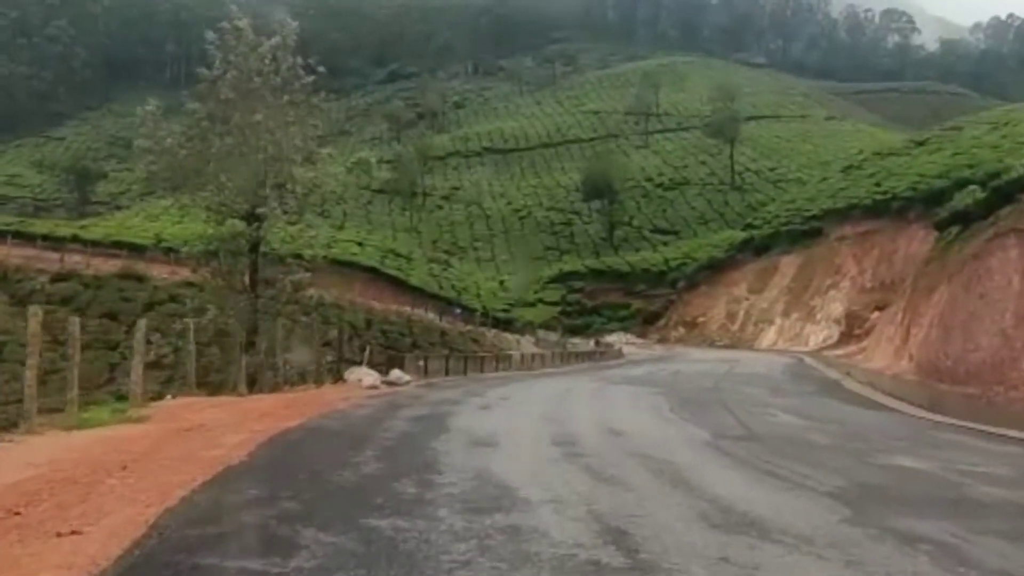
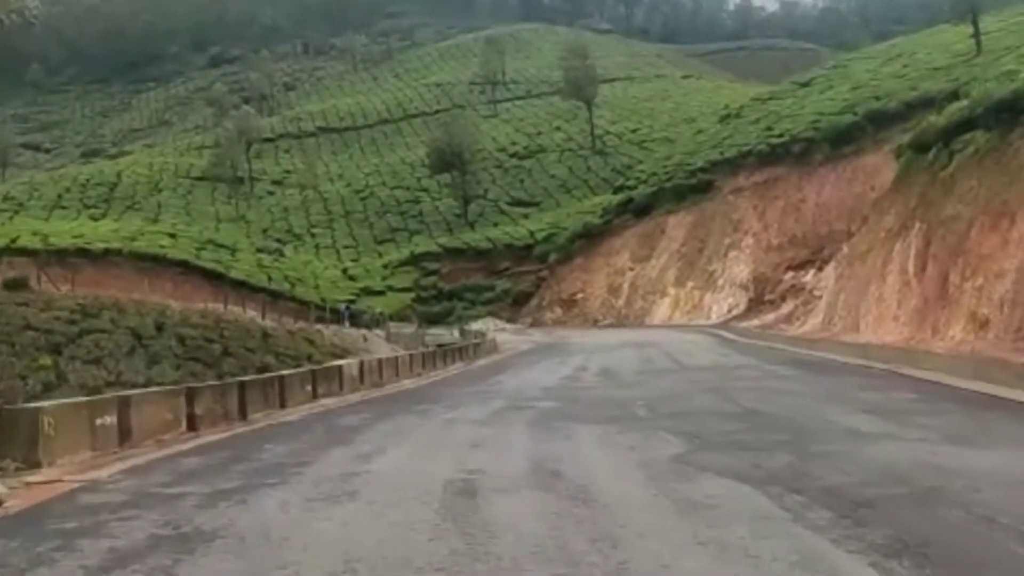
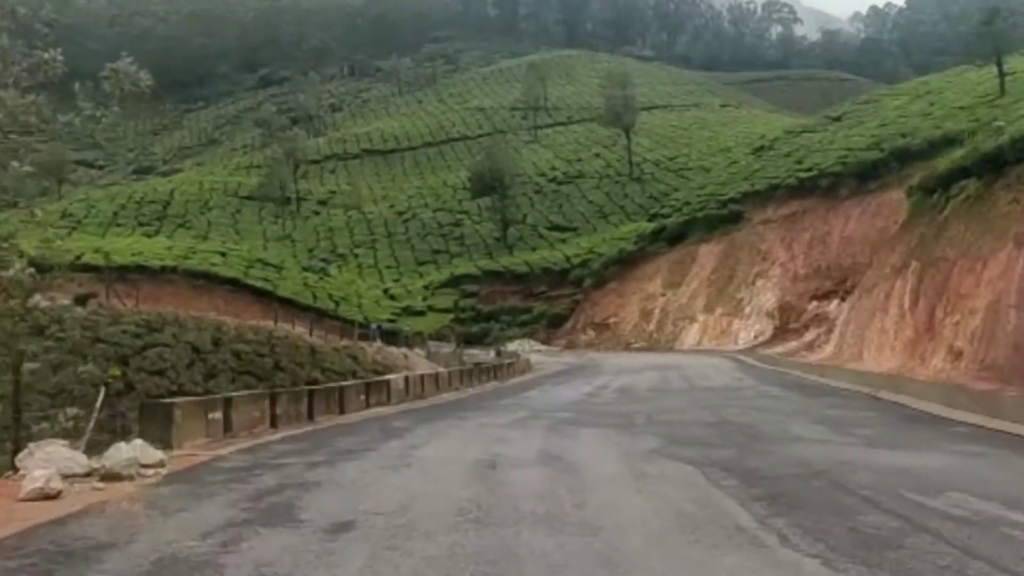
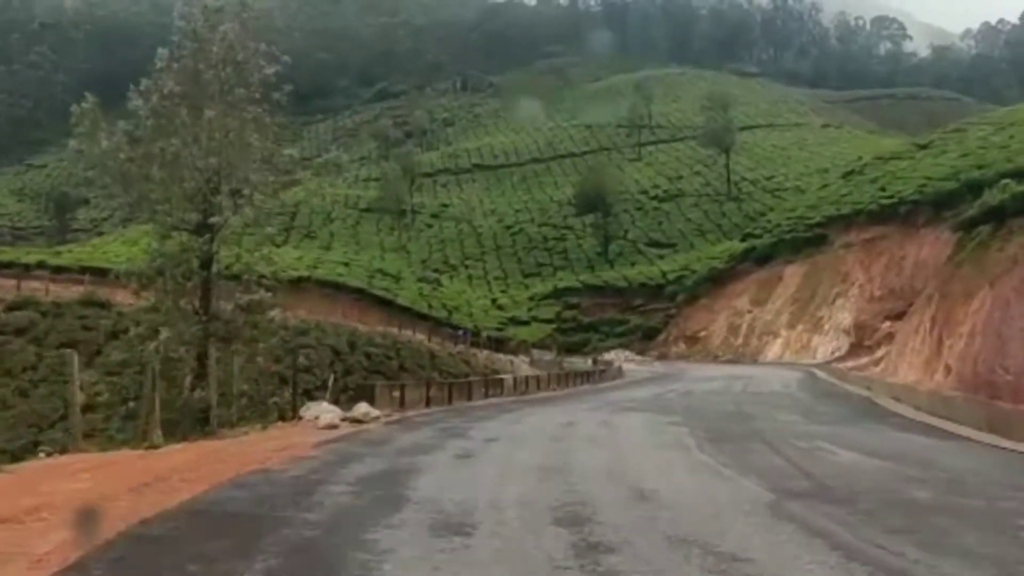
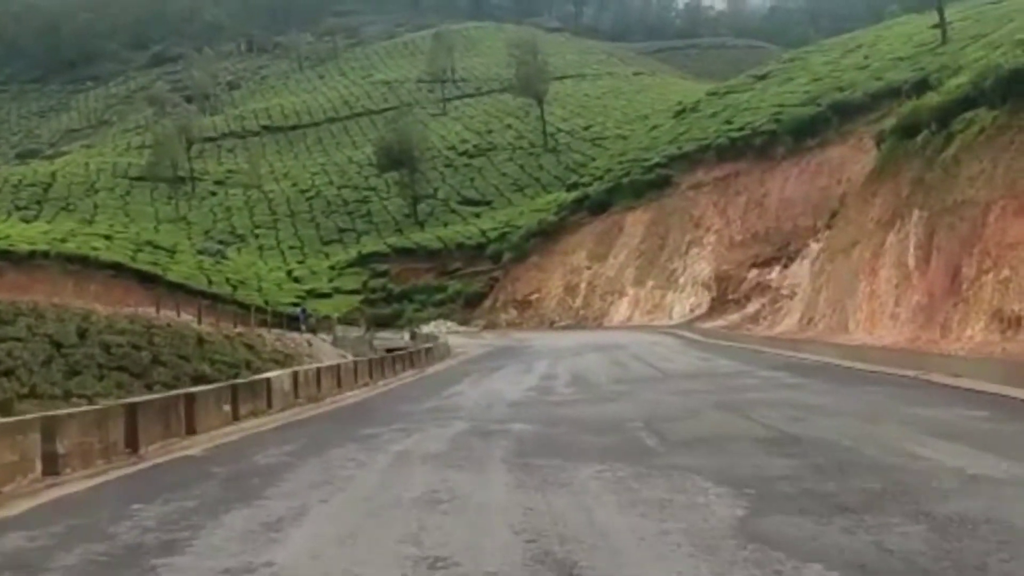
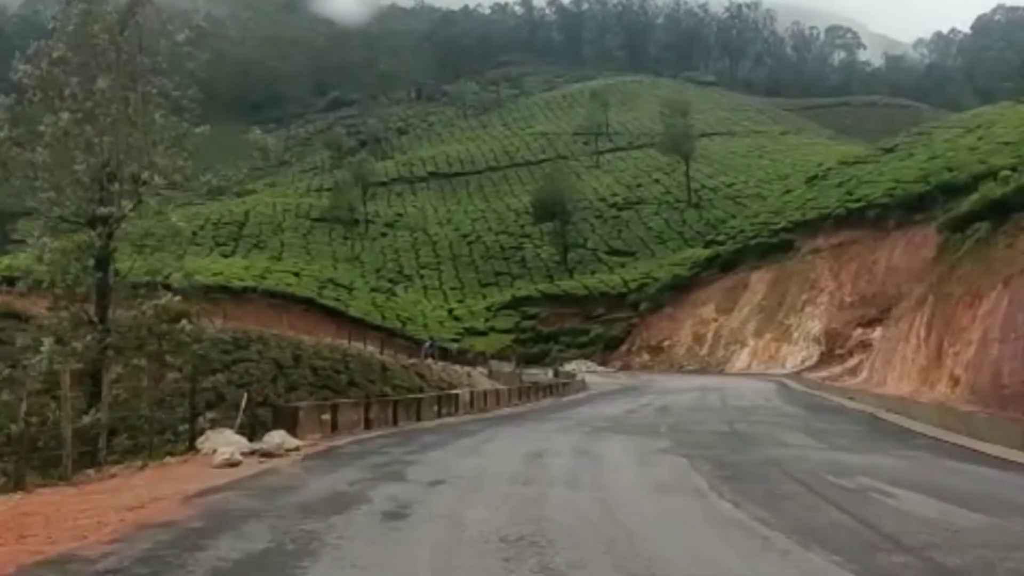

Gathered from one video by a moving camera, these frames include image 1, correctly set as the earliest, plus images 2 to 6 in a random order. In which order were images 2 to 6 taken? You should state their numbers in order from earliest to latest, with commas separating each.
4, 6, 3, 2, 5
